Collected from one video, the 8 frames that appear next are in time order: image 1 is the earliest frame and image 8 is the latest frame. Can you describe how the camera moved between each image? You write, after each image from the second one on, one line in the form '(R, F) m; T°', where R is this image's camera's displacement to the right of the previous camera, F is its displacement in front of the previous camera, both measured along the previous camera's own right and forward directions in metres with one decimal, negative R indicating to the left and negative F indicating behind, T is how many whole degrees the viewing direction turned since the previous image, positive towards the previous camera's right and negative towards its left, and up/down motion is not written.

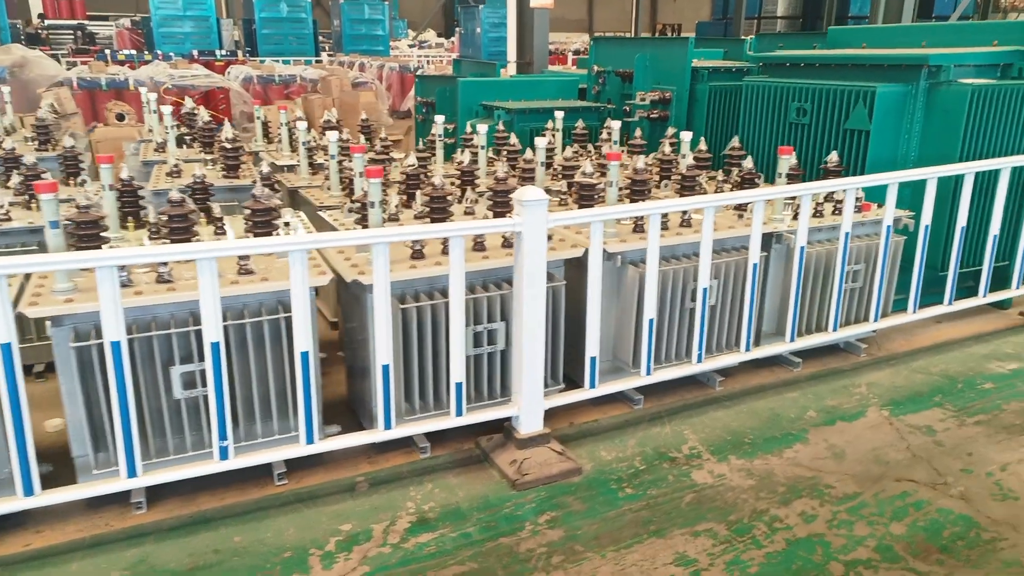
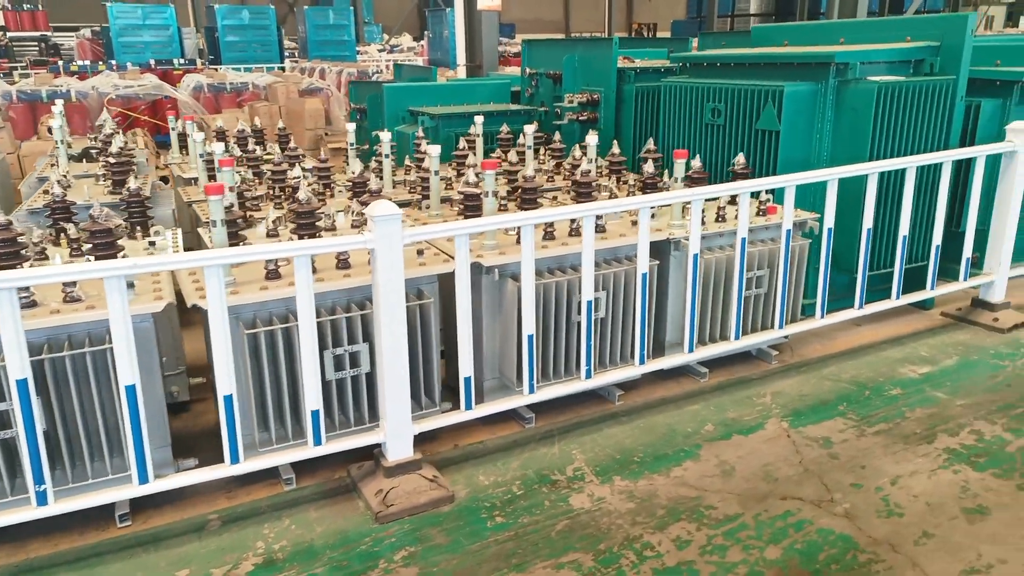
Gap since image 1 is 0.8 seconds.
(+0.4, +0.1) m; +1°
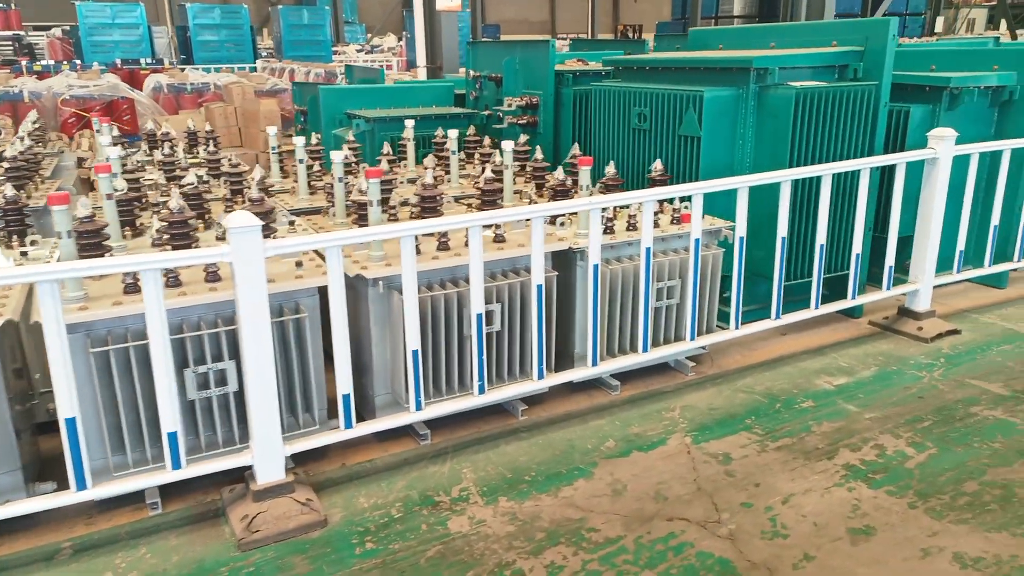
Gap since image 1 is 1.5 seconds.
(+0.3, +0.1) m; +1°
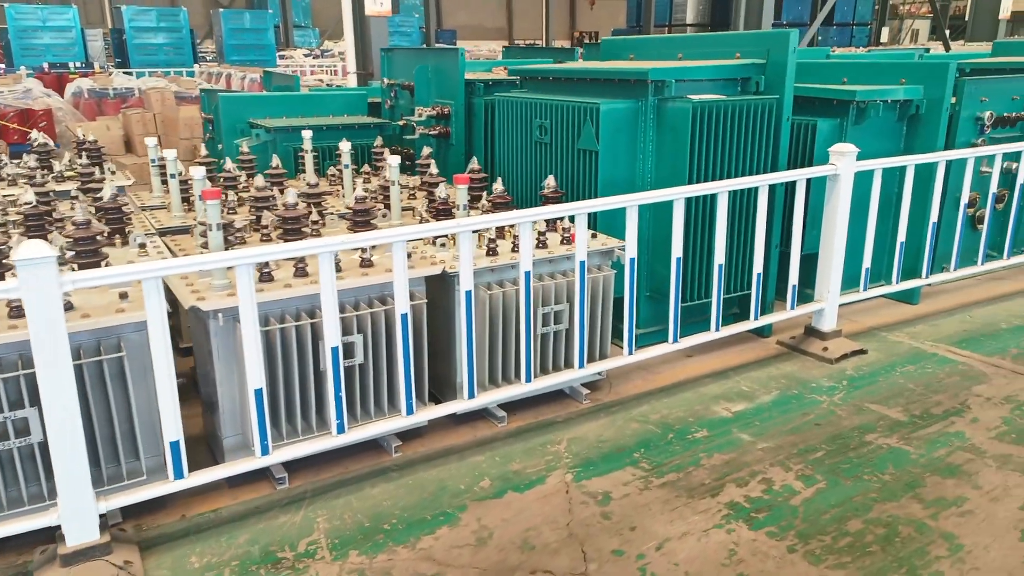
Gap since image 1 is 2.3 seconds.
(+0.3, +0.2) m; +3°
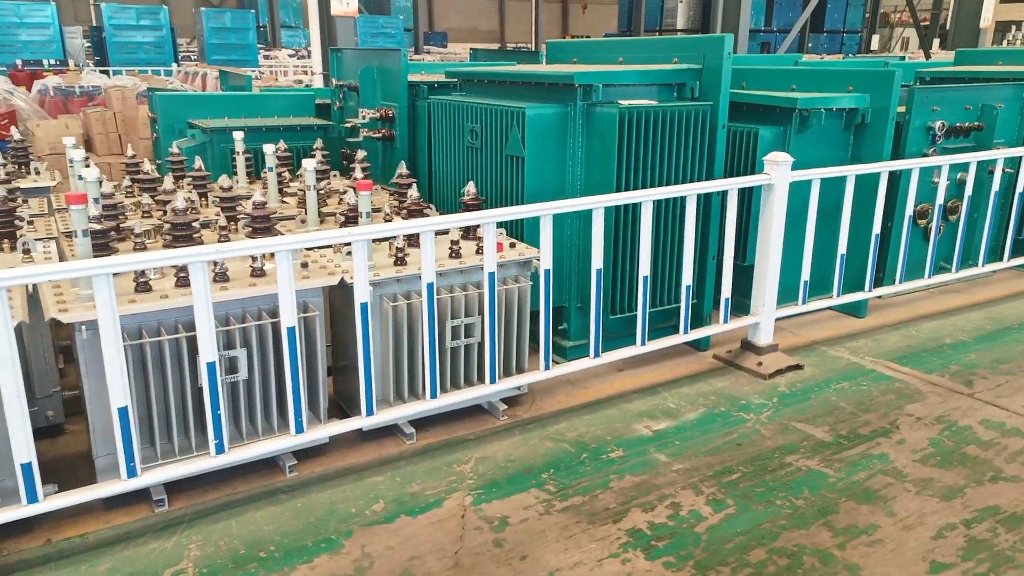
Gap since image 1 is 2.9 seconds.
(+0.3, +0.1) m; +1°
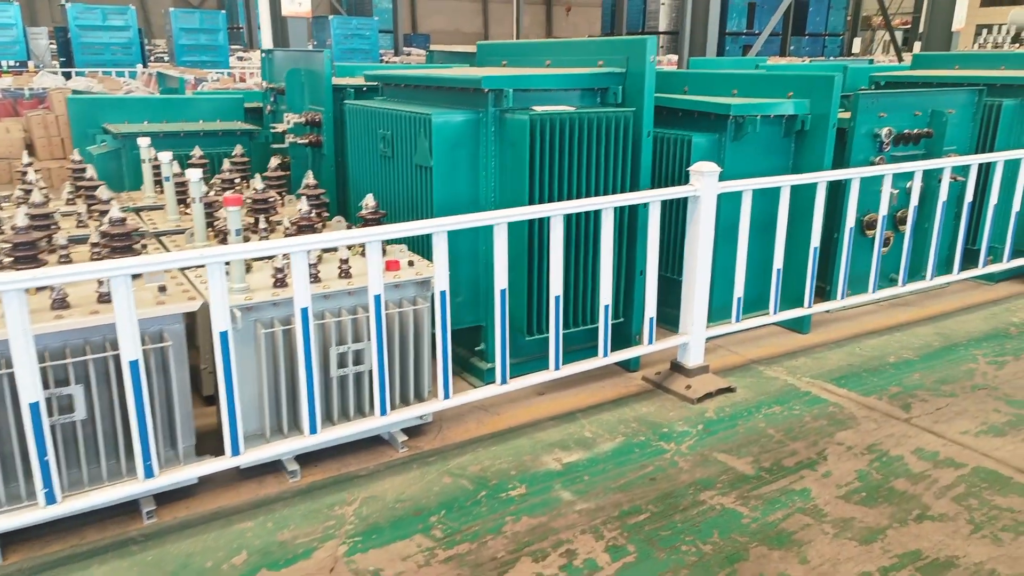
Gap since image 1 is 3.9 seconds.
(+0.3, +0.2) m; +1°
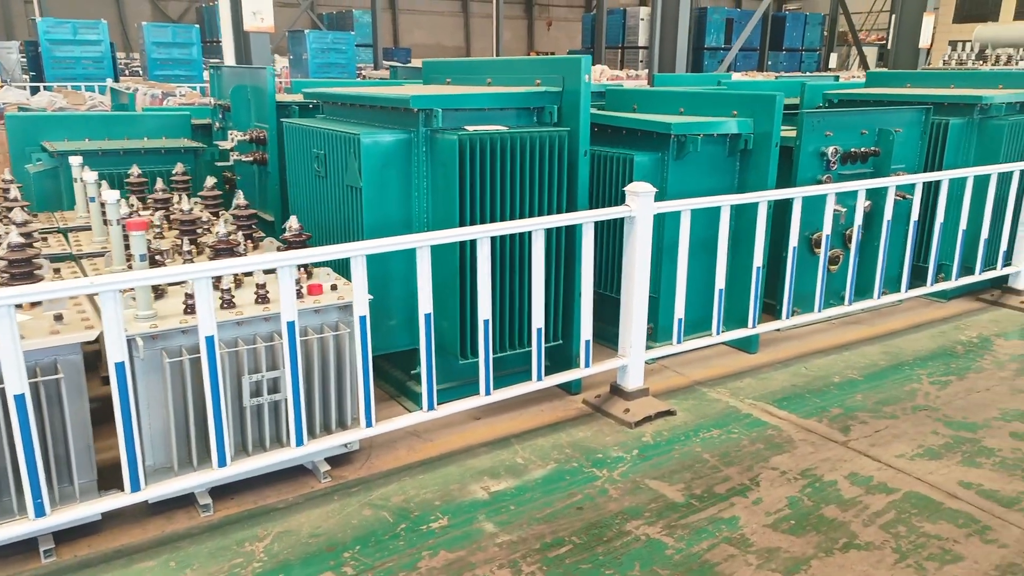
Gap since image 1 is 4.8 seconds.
(+0.2, +0.1) m; +1°
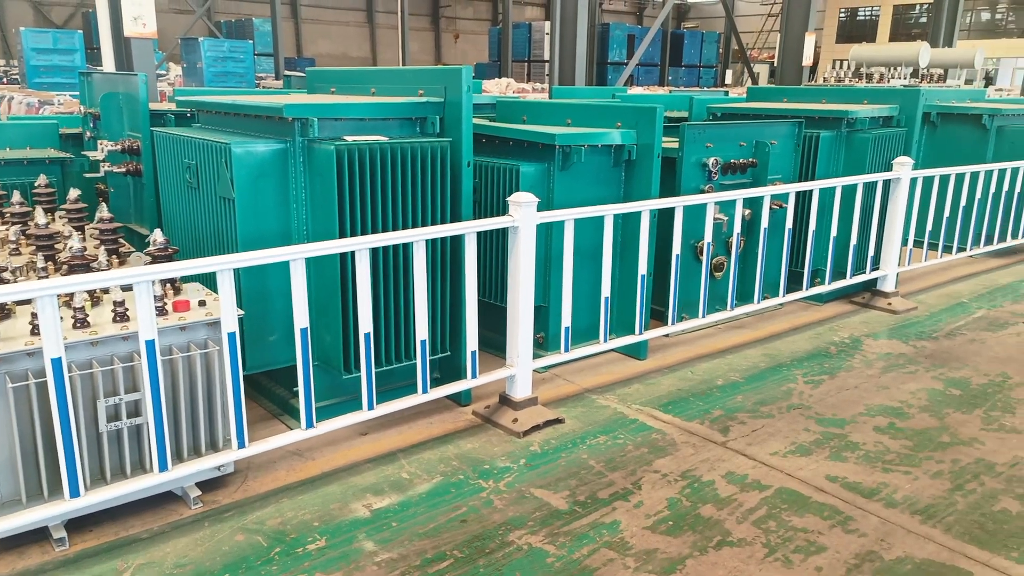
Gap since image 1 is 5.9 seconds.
(+0.1, 0.0) m; +7°
